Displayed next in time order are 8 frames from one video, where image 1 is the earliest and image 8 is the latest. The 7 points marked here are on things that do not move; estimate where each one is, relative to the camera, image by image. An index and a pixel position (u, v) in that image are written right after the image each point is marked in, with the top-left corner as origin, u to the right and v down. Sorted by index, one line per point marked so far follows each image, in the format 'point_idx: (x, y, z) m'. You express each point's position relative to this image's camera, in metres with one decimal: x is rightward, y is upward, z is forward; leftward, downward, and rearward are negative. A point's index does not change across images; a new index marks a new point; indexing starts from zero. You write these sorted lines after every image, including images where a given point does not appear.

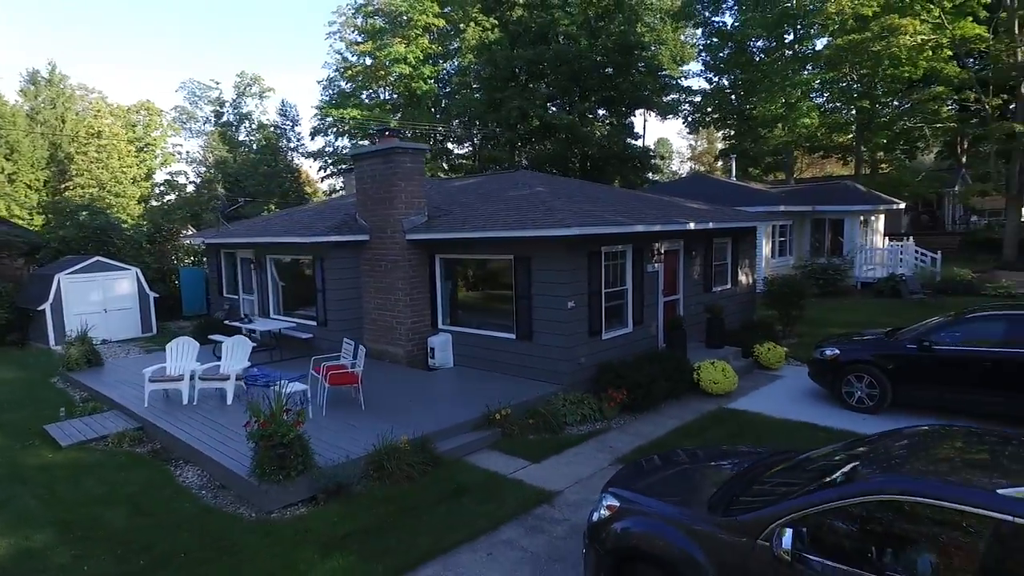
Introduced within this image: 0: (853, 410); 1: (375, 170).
0: (+4.9, -1.7, +8.9) m
1: (-2.4, +2.1, +11.1) m
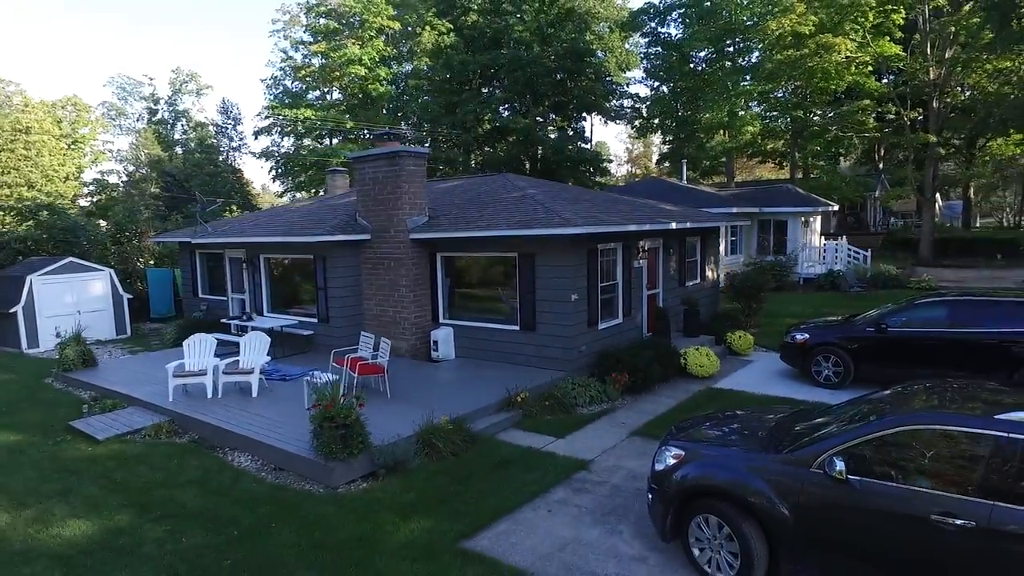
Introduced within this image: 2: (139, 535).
0: (+5.1, -1.6, +10.2) m
1: (-2.5, +2.2, +11.6) m
2: (-3.4, -2.3, +5.7) m
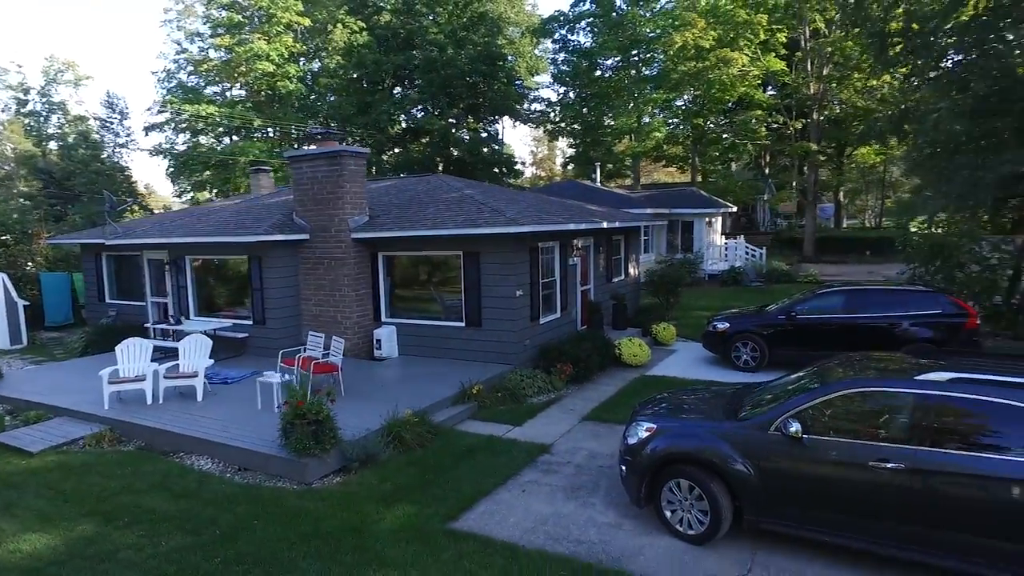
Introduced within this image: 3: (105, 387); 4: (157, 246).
0: (+4.1, -1.5, +11.2) m
1: (-3.6, +2.2, +11.5) m
2: (-3.6, -2.3, +5.5) m
3: (-5.7, -1.4, +8.8) m
4: (-7.4, +0.9, +13.0) m
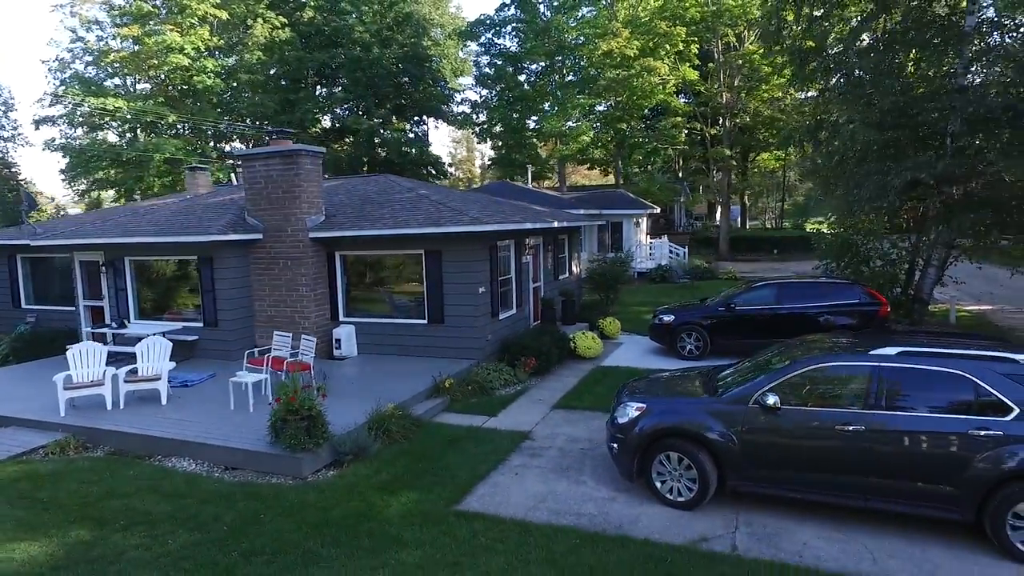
0: (+3.4, -1.4, +12.1) m
1: (-4.4, +2.1, +11.3) m
2: (-3.5, -2.3, +5.5) m
3: (-6.1, -1.4, +8.4) m
4: (-8.3, +0.8, +12.3) m
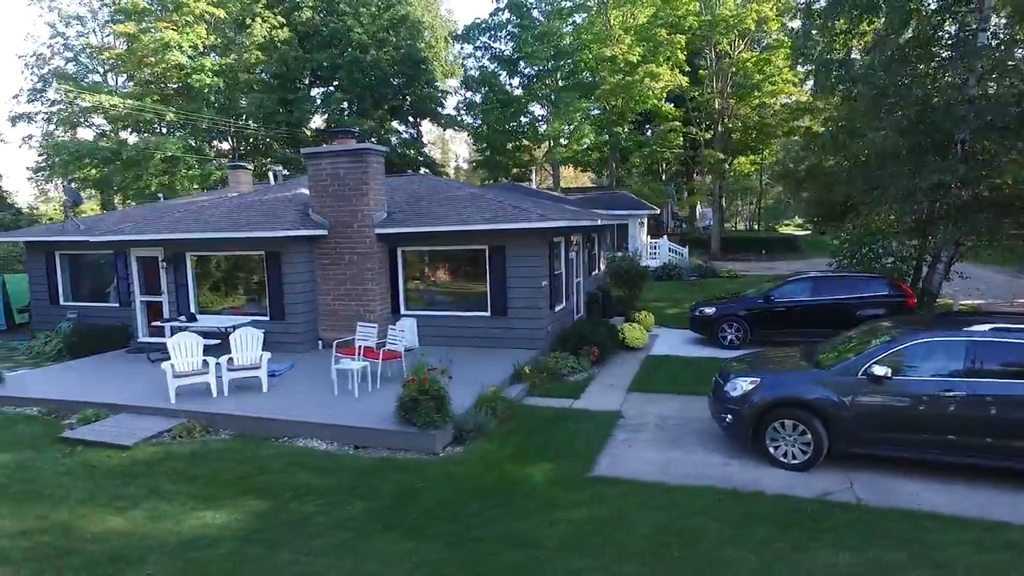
0: (+4.4, -1.2, +12.9) m
1: (-3.3, +2.3, +11.8) m
2: (-2.1, -2.1, +5.9) m
3: (-4.8, -1.3, +8.7) m
4: (-7.3, +0.9, +12.5) m
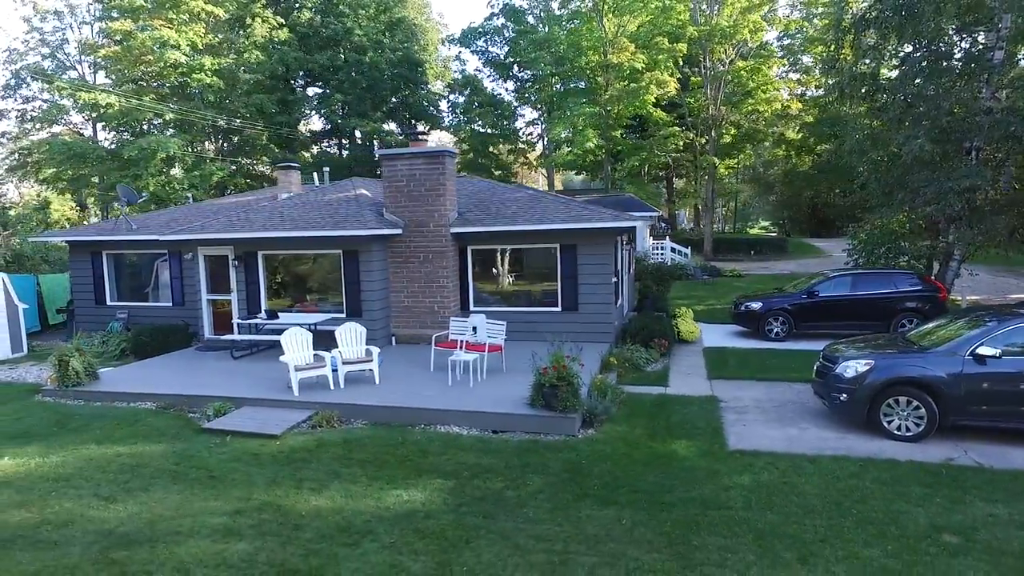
0: (+5.7, -1.2, +13.8) m
1: (-1.9, +2.3, +12.2) m
2: (-0.3, -2.0, +6.4) m
3: (-3.2, -1.3, +9.0) m
4: (-5.9, +0.9, +12.7) m
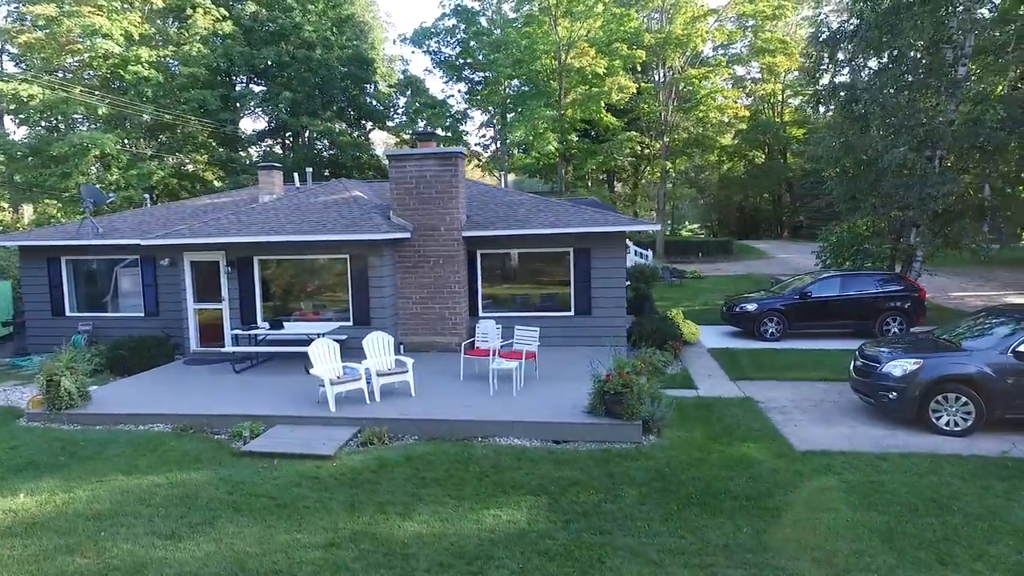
0: (+5.8, -1.2, +14.2) m
1: (-1.6, +2.2, +11.7) m
2: (+0.7, -2.1, +6.1) m
3: (-2.5, -1.4, +8.4) m
4: (-5.7, +0.8, +11.7) m
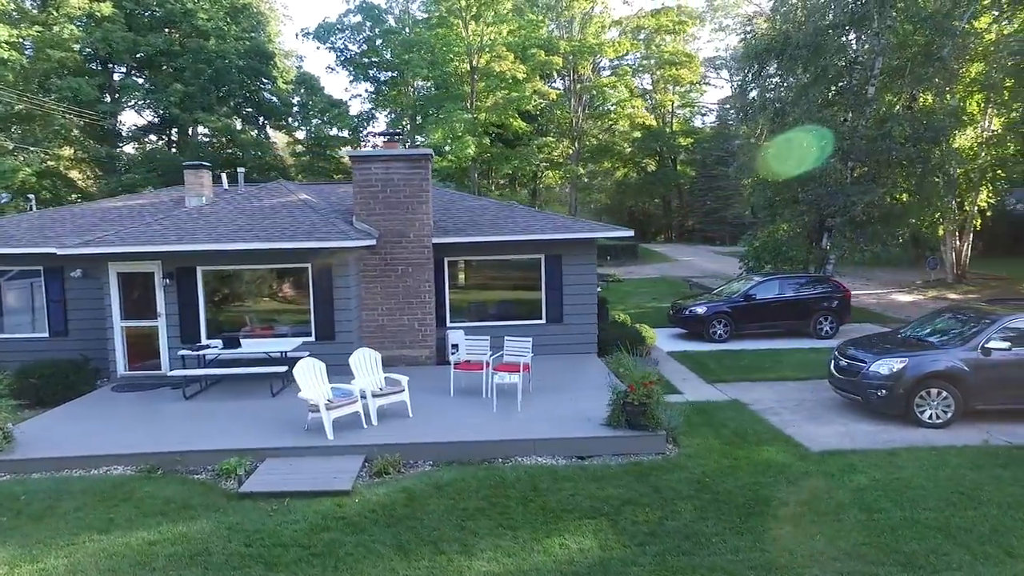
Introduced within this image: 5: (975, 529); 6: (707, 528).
0: (+4.8, -1.3, +14.8) m
1: (-2.1, +2.0, +11.0) m
2: (+1.2, -2.2, +5.9) m
3: (-2.3, -1.5, +7.5) m
4: (-6.1, +0.5, +10.3) m
5: (+4.2, -2.2, +5.6) m
6: (+1.8, -2.2, +5.8) m
